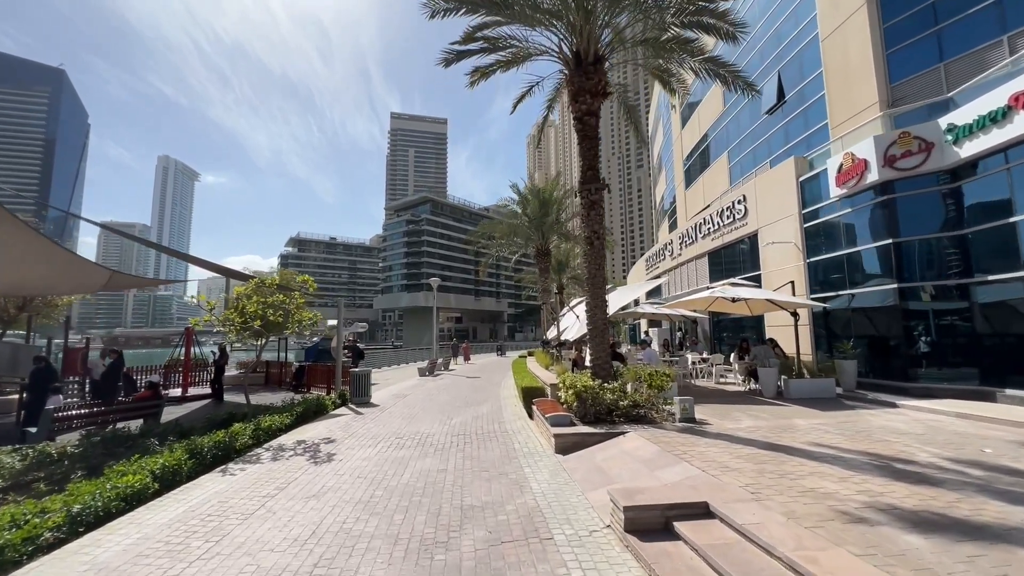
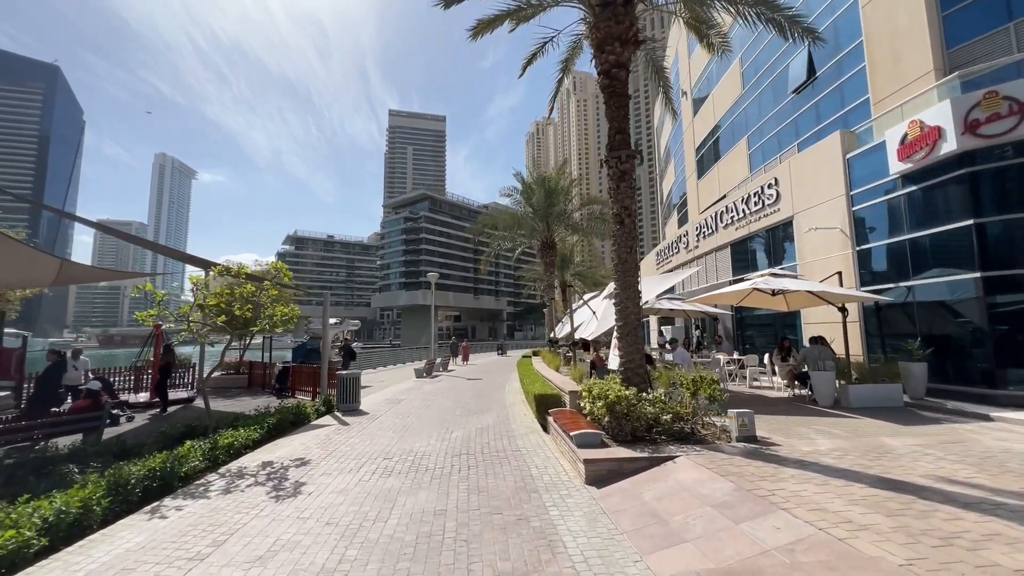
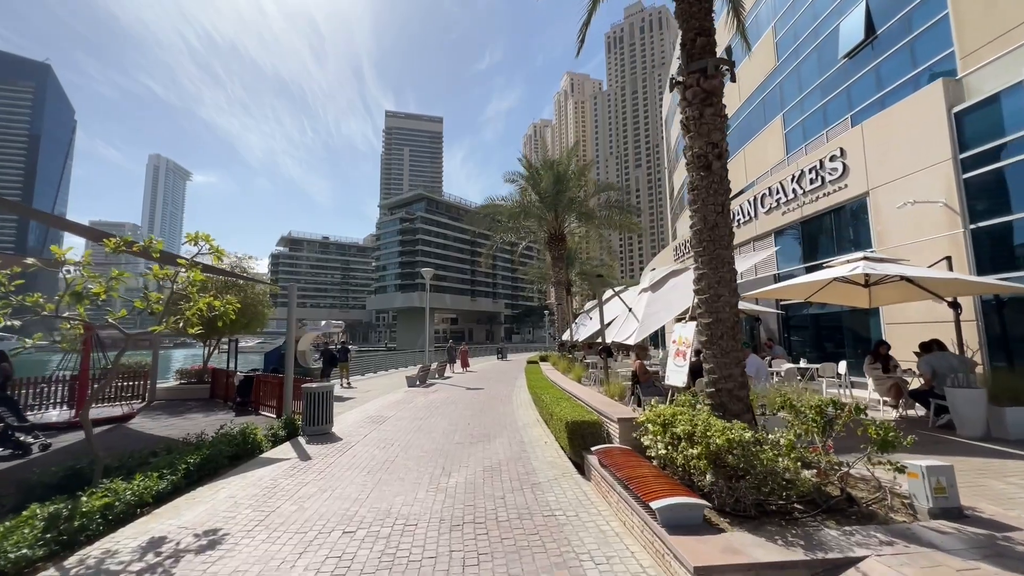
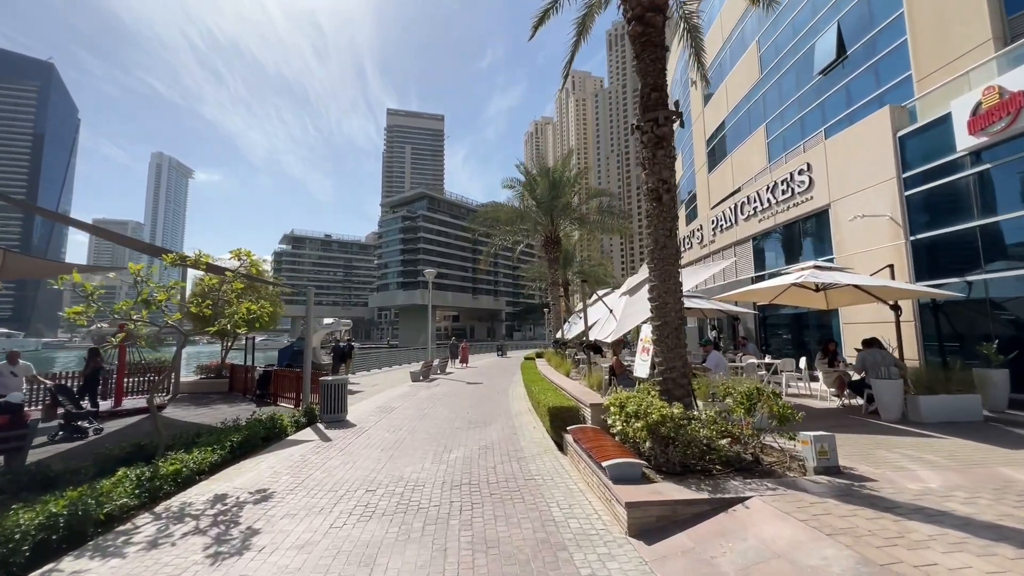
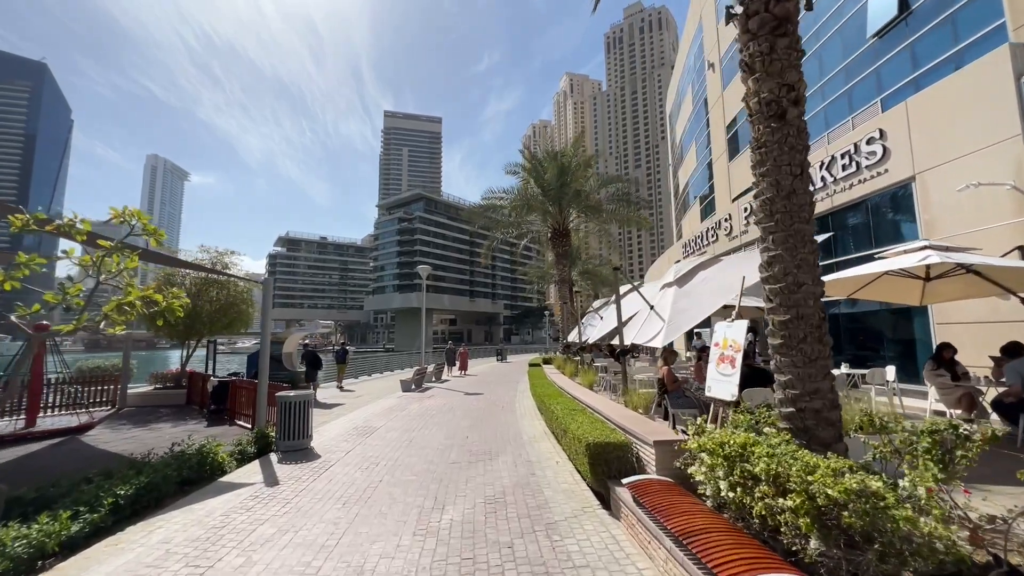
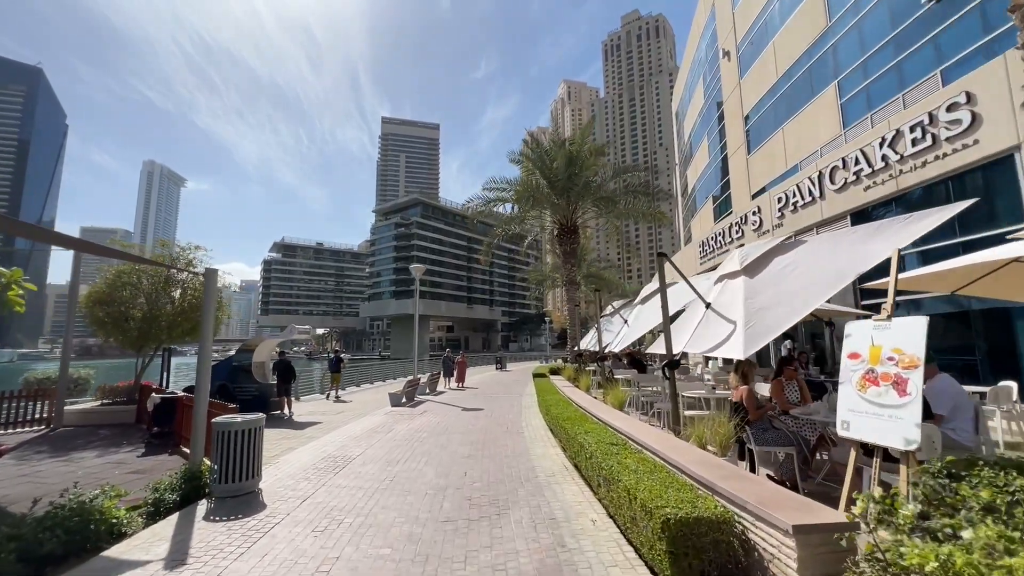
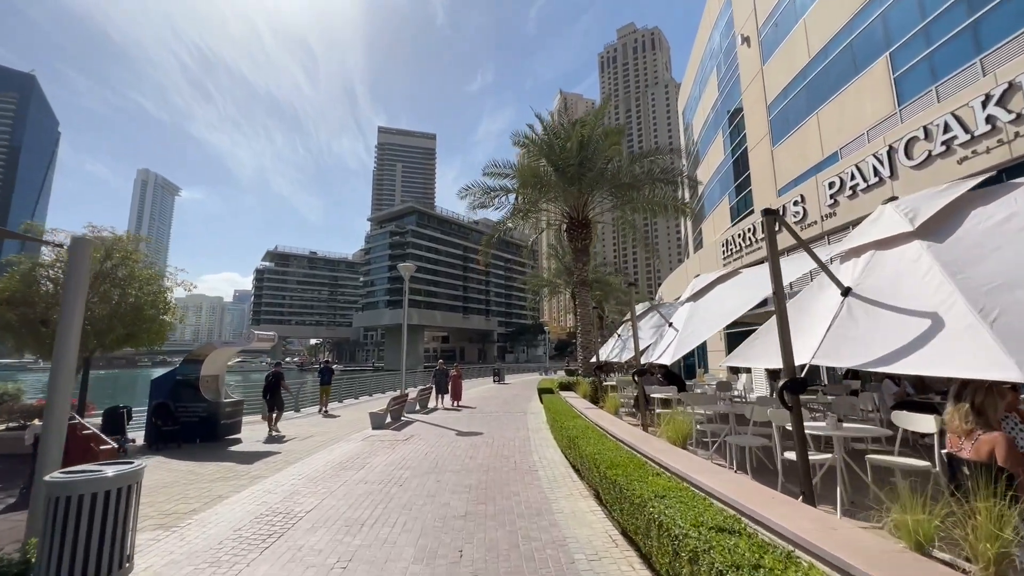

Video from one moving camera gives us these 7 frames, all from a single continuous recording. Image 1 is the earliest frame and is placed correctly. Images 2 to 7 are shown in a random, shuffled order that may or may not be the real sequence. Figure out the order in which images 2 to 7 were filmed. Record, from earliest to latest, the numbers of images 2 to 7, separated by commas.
2, 4, 3, 5, 6, 7
